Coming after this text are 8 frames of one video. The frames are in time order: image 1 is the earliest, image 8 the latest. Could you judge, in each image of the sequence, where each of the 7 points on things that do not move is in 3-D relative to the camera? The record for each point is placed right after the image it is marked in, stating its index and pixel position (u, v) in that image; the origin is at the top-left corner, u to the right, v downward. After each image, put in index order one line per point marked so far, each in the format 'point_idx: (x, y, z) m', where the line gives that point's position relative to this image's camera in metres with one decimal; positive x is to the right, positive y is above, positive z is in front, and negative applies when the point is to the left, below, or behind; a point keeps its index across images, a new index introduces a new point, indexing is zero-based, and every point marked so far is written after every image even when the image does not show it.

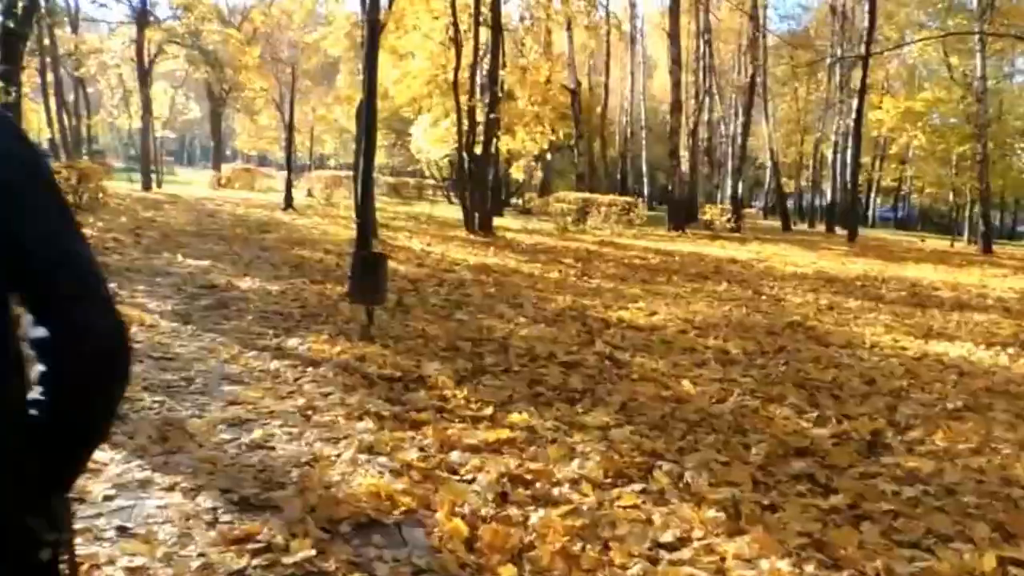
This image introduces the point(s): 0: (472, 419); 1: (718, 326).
0: (-0.2, -0.8, +6.3) m
1: (+2.1, -0.4, +10.8) m
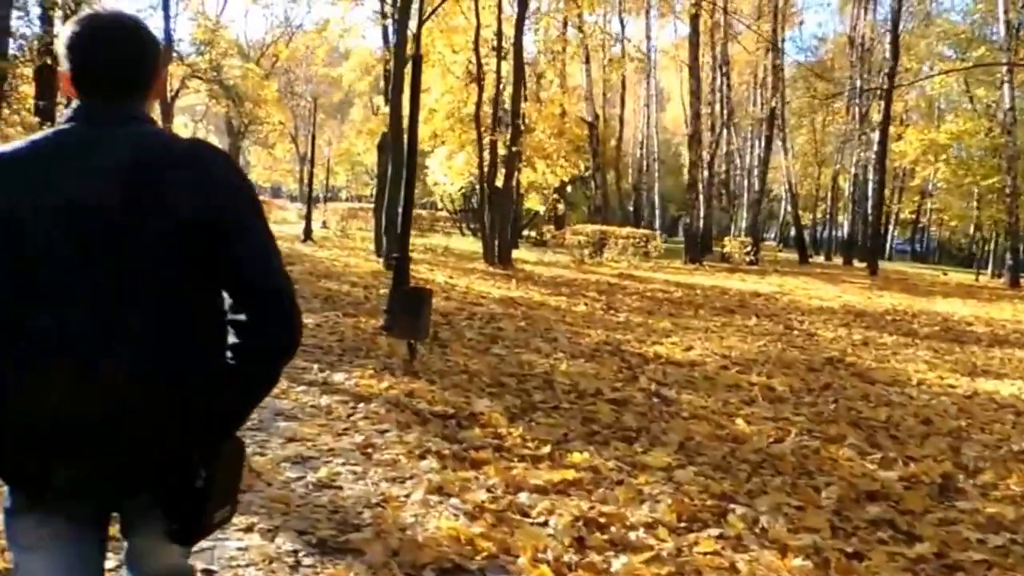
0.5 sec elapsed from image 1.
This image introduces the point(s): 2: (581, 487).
0: (+0.1, -1.0, +6.1) m
1: (+2.4, -0.8, +10.6) m
2: (+0.4, -1.0, +5.6) m
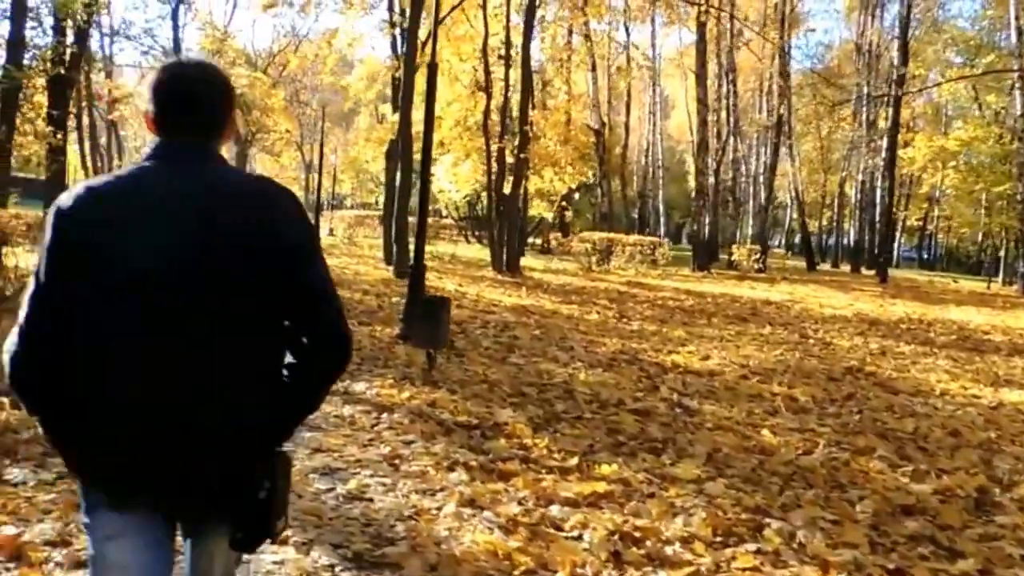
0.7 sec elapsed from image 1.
0: (+0.3, -1.0, +6.0) m
1: (+2.6, -0.9, +10.5) m
2: (+0.5, -1.1, +5.5) m
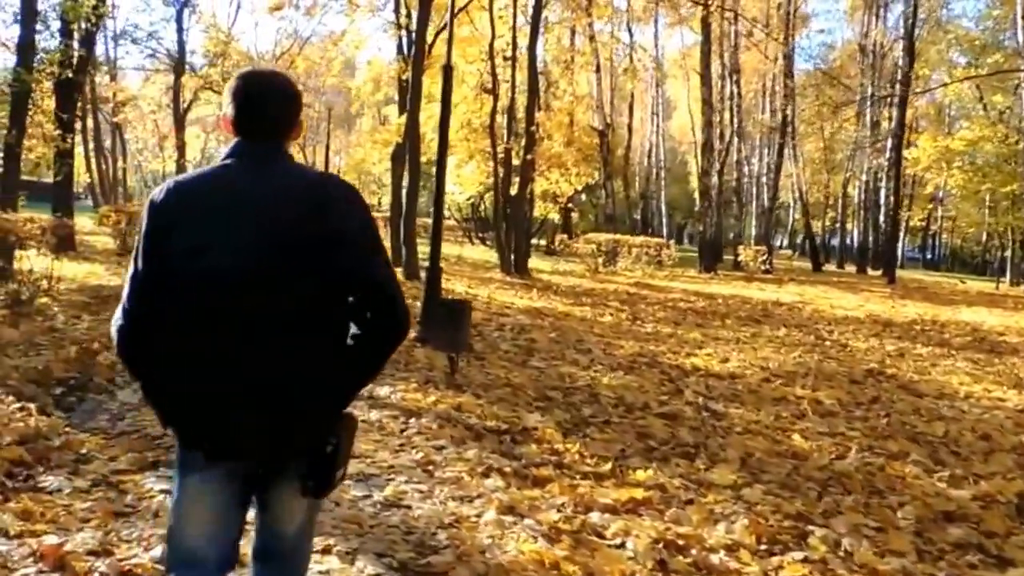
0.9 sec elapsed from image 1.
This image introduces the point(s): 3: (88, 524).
0: (+0.5, -1.0, +5.9) m
1: (+2.8, -0.9, +10.5) m
2: (+0.7, -1.1, +5.4) m
3: (-1.7, -1.0, +4.3) m
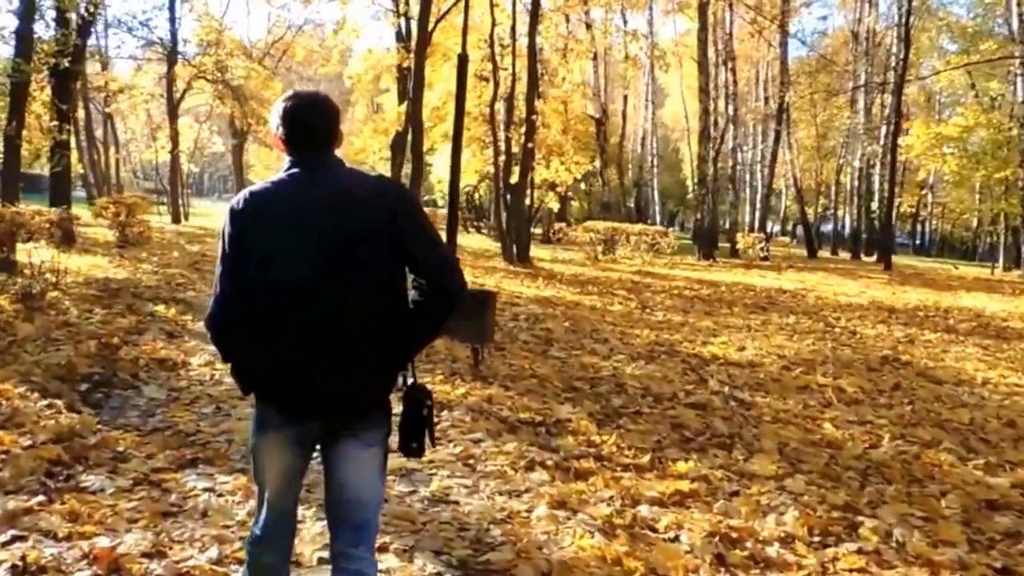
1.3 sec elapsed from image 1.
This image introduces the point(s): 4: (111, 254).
0: (+0.7, -1.0, +5.8) m
1: (+2.9, -0.7, +10.4) m
2: (+0.9, -1.0, +5.3) m
3: (-1.5, -0.9, +4.2) m
4: (-5.6, +0.5, +15.0) m
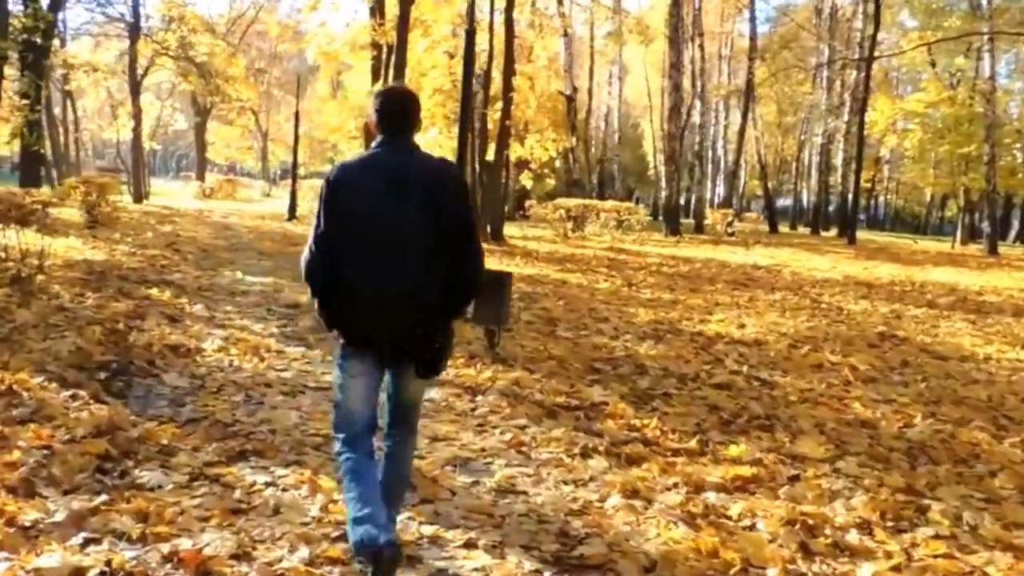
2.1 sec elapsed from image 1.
0: (+0.9, -0.9, +5.7) m
1: (+3.0, -0.5, +10.4) m
2: (+1.2, -1.0, +5.2) m
3: (-1.1, -0.9, +4.0) m
4: (-5.8, +0.7, +14.5) m
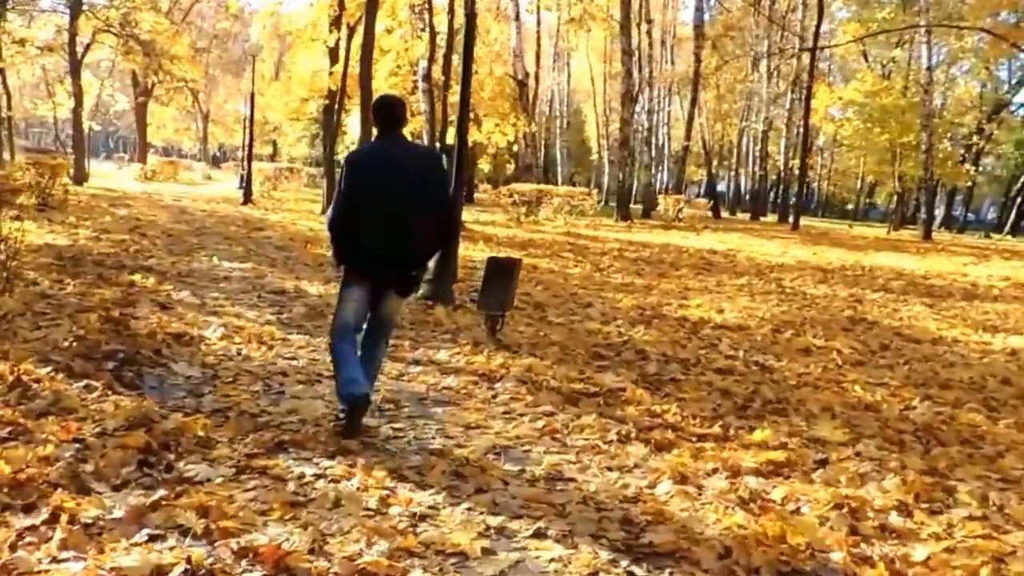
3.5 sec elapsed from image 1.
0: (+1.1, -0.8, +5.8) m
1: (+2.8, -0.4, +10.5) m
2: (+1.4, -0.9, +5.3) m
3: (-0.9, -0.8, +3.9) m
4: (-6.2, +0.9, +14.1) m
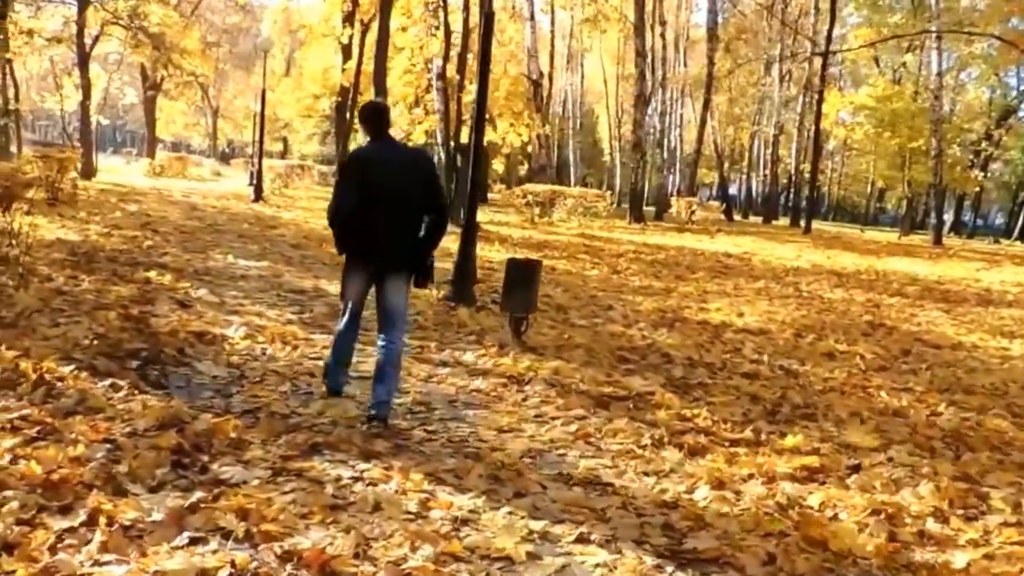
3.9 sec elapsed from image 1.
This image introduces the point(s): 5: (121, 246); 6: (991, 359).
0: (+1.2, -0.8, +5.7) m
1: (+3.0, -0.4, +10.5) m
2: (+1.5, -0.9, +5.2) m
3: (-0.7, -0.8, +3.9) m
4: (-6.0, +0.9, +14.1) m
5: (-4.1, +0.4, +11.2) m
6: (+4.5, -0.7, +9.9) m
